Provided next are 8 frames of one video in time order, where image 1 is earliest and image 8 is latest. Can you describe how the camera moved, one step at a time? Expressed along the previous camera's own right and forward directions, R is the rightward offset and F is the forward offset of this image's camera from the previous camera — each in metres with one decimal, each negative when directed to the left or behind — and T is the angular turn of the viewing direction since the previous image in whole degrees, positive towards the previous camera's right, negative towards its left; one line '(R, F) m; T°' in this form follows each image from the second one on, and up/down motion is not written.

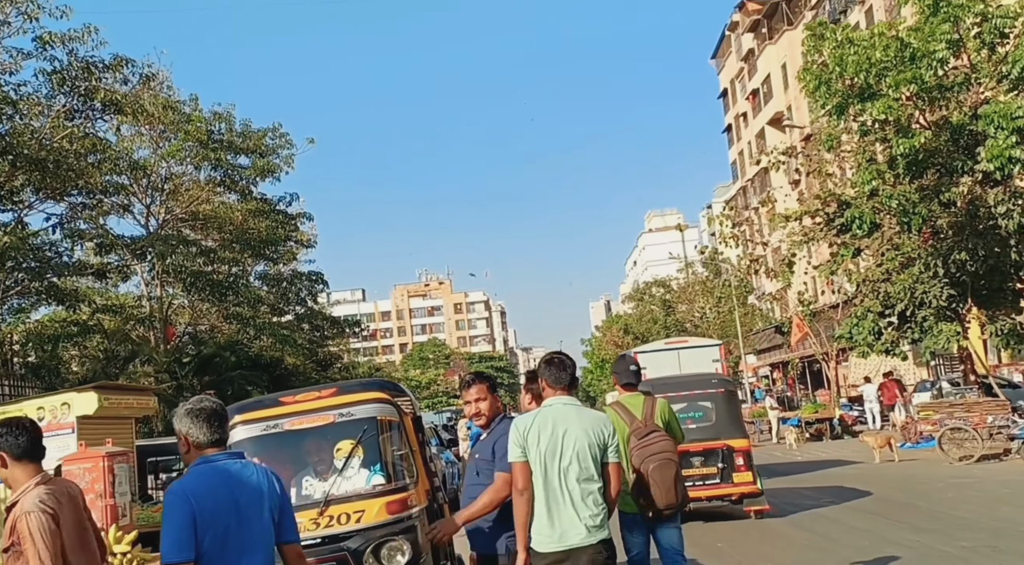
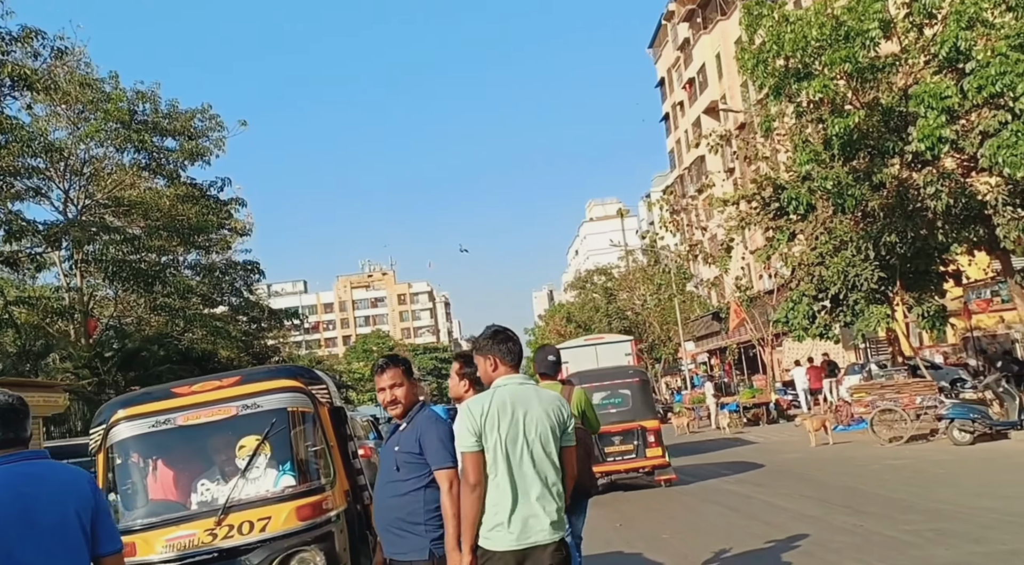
(+0.2, +0.2) m; +3°
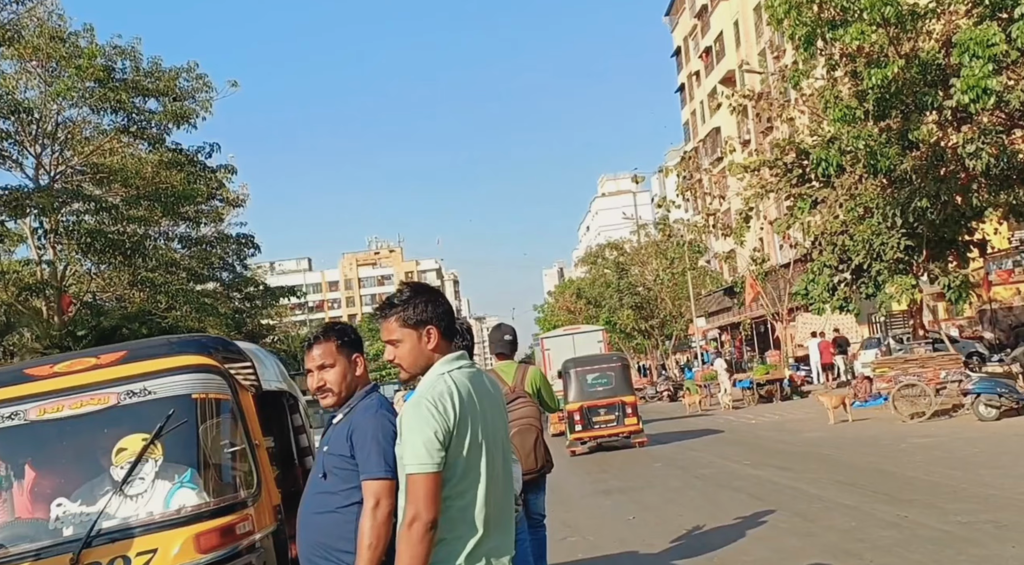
(+0.2, +1.3) m; -1°
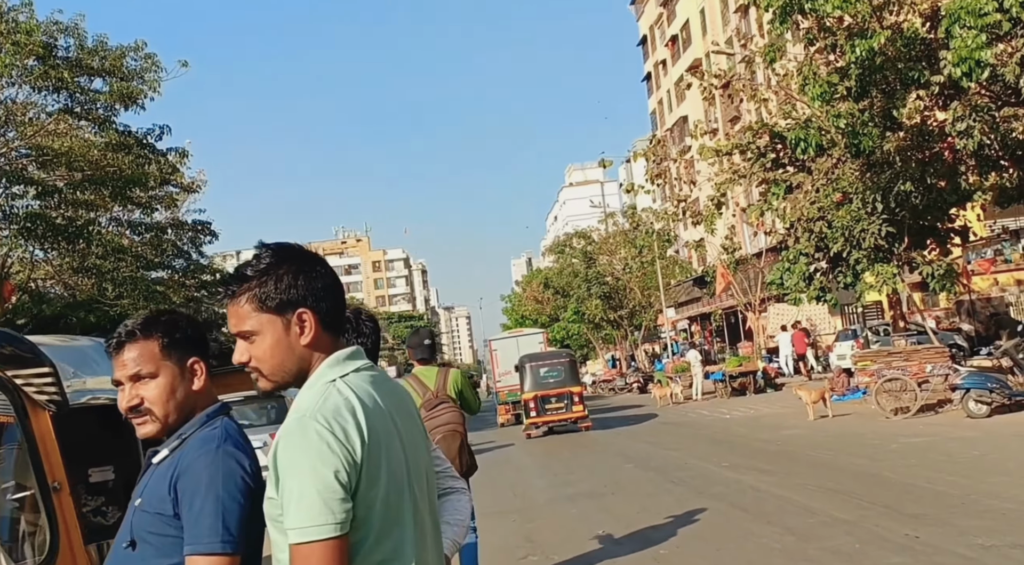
(+0.1, +0.8) m; +2°
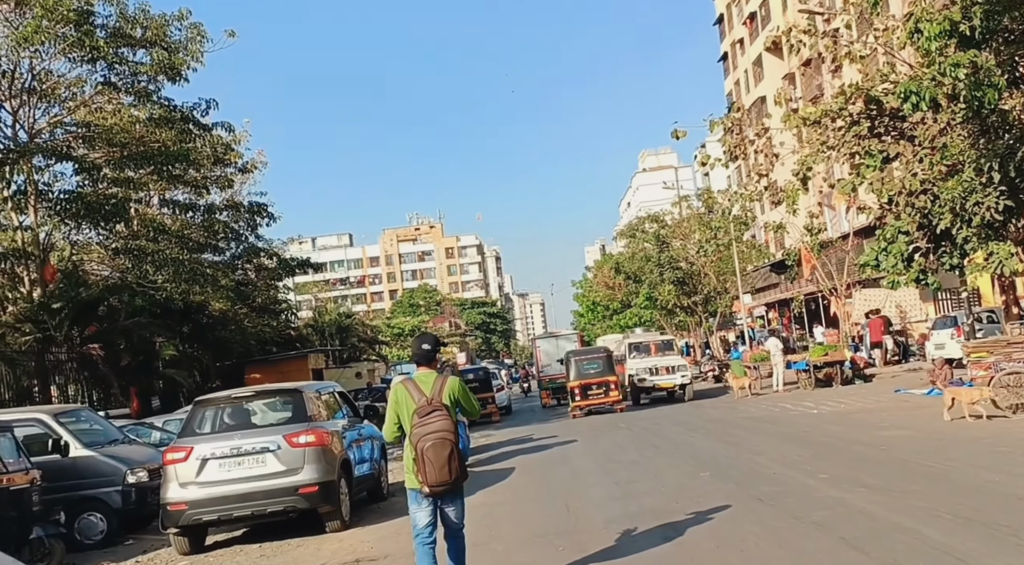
(+0.3, +1.5) m; -4°
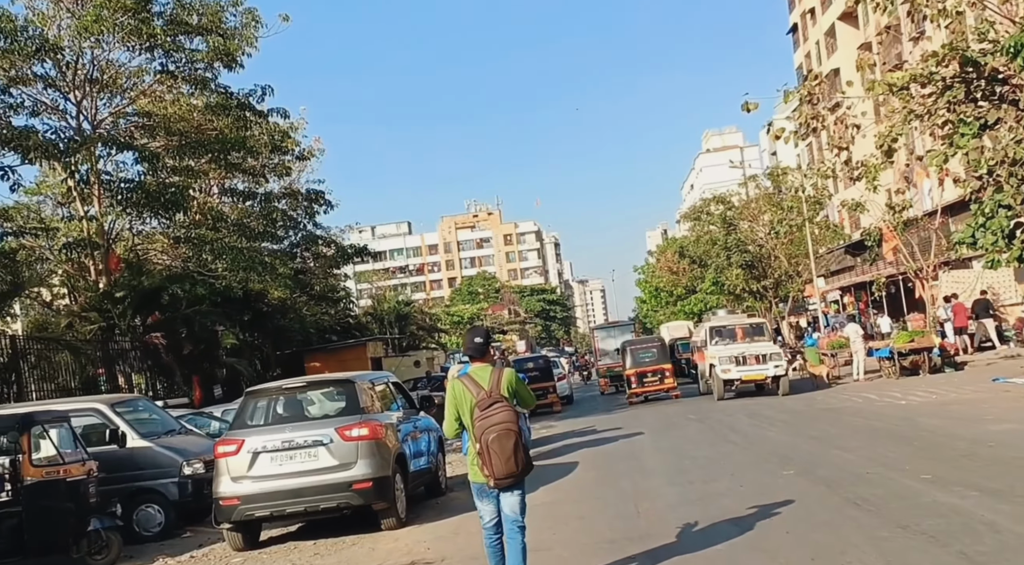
(0.0, +0.6) m; -3°
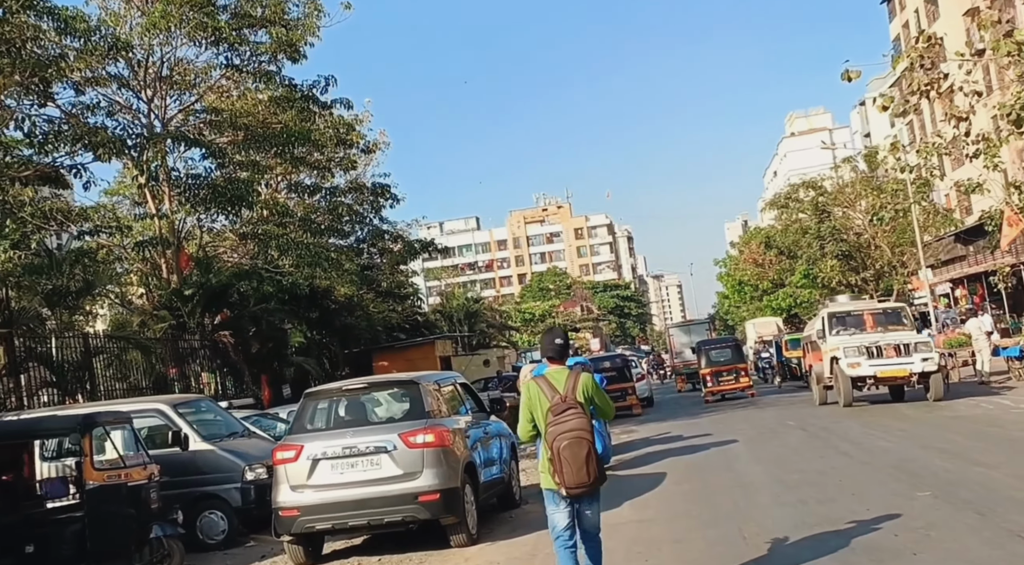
(-0.1, +0.8) m; -4°
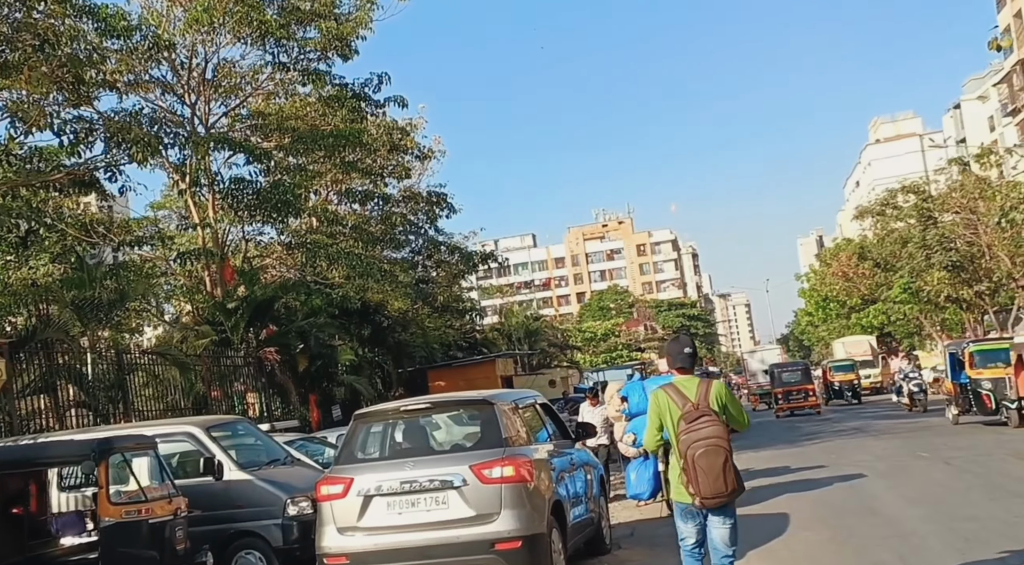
(-0.3, +1.7) m; -3°
